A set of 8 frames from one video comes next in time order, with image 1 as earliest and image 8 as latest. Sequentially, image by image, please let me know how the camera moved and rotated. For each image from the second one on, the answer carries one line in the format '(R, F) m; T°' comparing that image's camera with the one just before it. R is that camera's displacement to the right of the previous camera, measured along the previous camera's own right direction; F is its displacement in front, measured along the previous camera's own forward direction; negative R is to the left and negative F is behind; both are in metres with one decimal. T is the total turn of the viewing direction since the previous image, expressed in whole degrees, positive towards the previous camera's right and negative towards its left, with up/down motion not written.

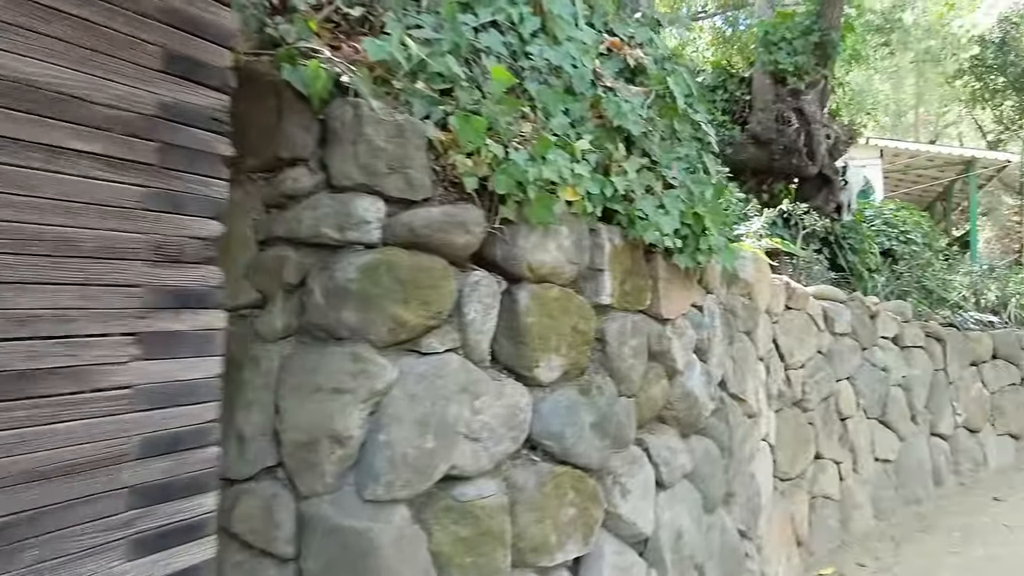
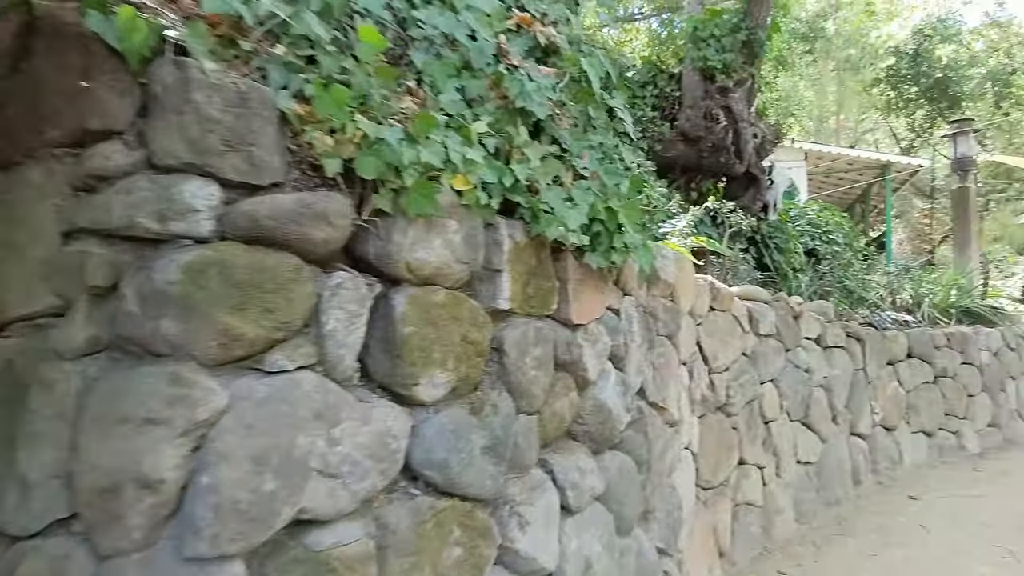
(+0.1, +0.2) m; +5°
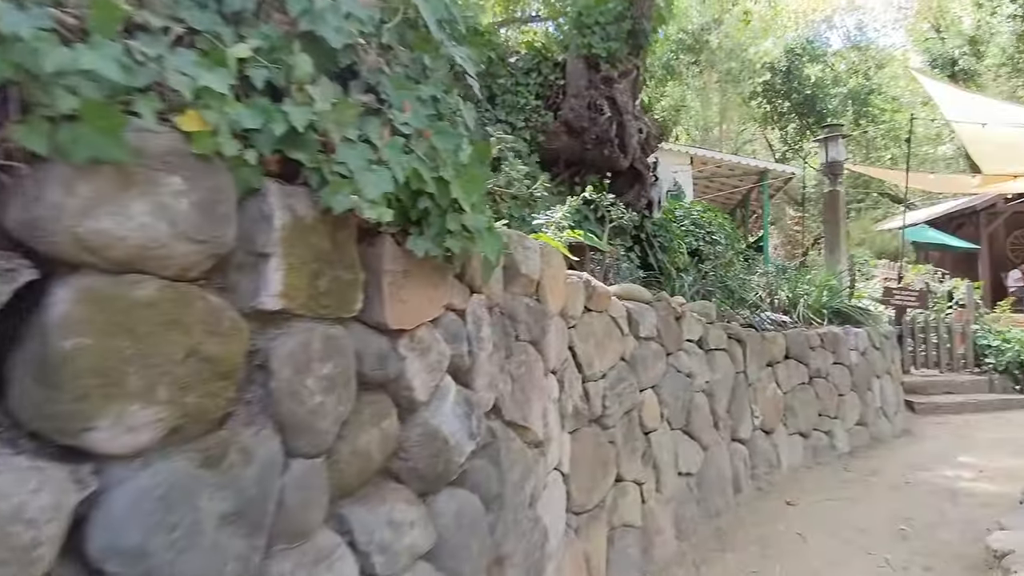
(+0.2, +0.4) m; +9°
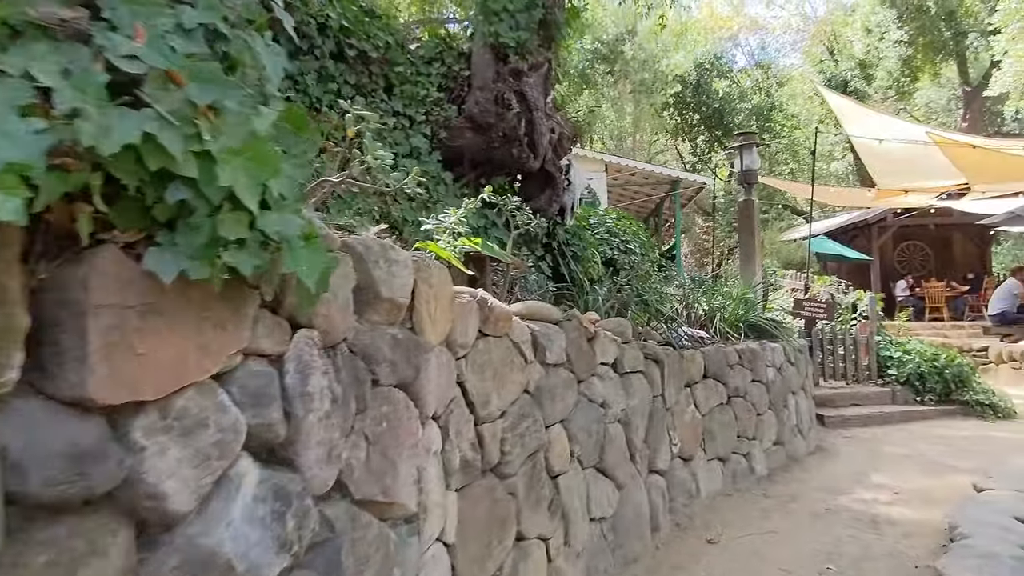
(+0.1, +0.5) m; +7°
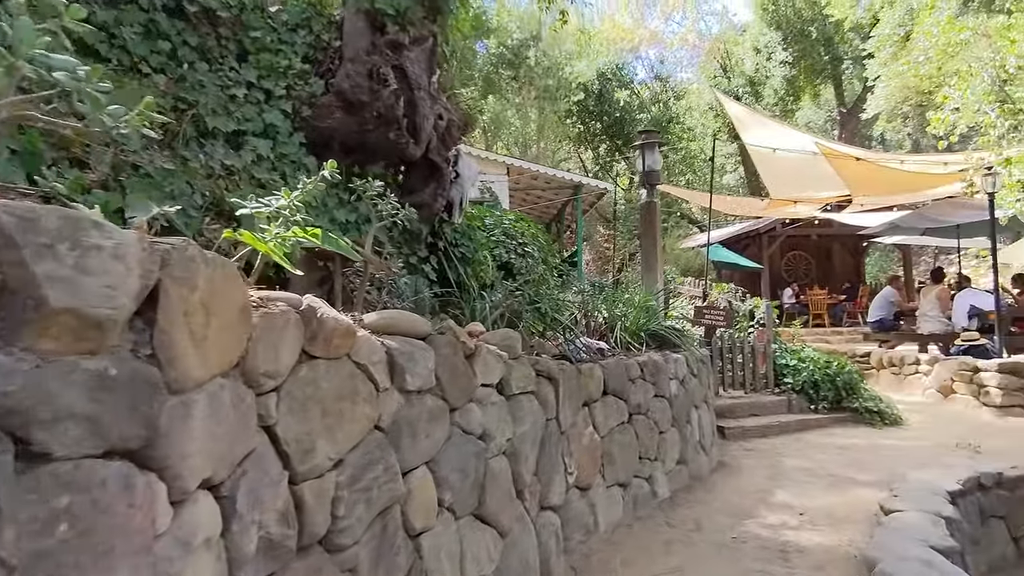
(+0.2, +0.5) m; +8°
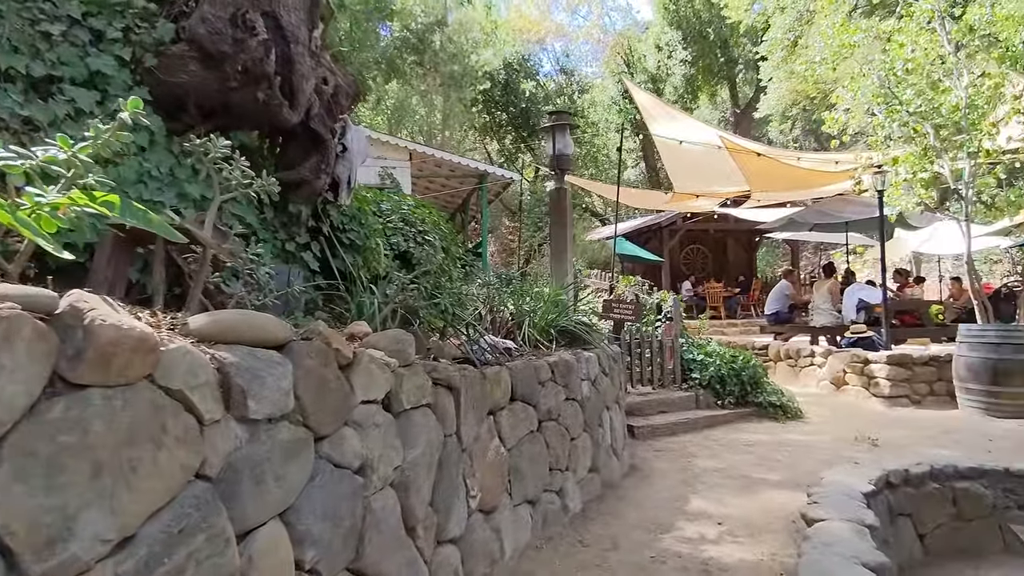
(0.0, +0.5) m; +8°
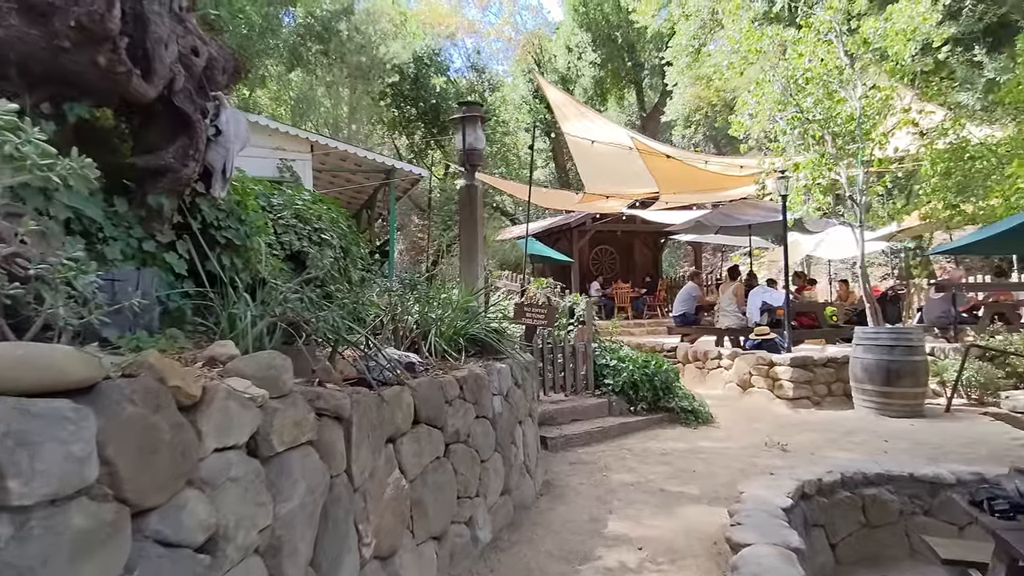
(0.0, +0.4) m; +8°
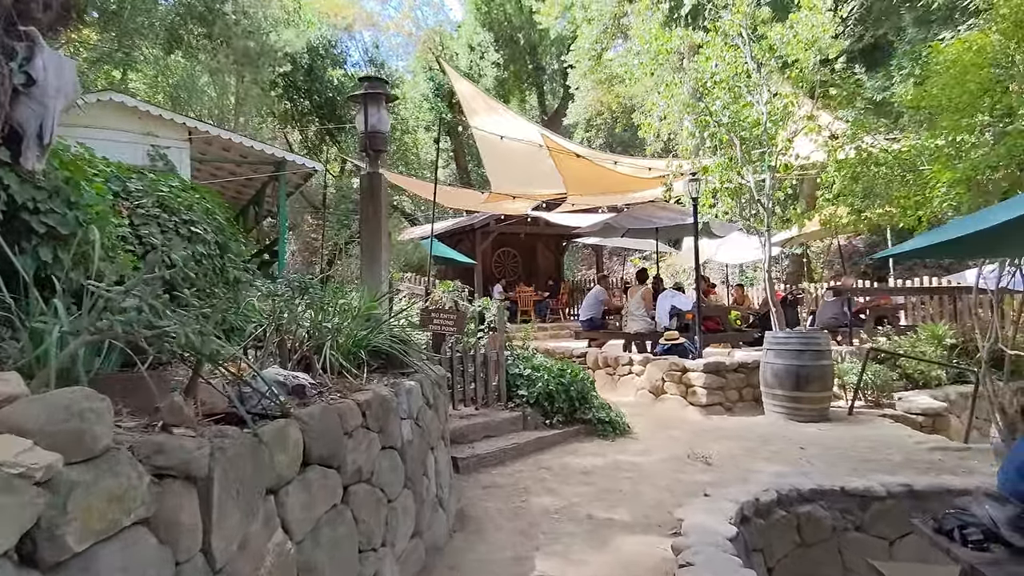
(-0.1, +0.6) m; +9°
